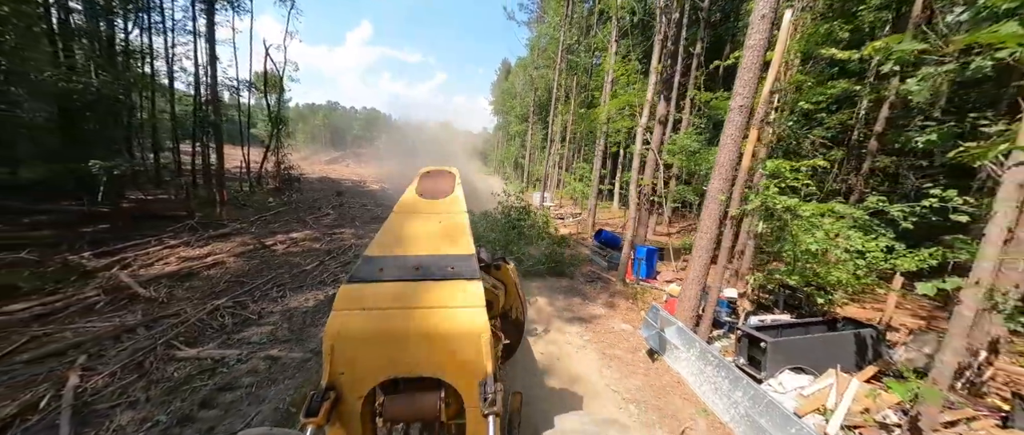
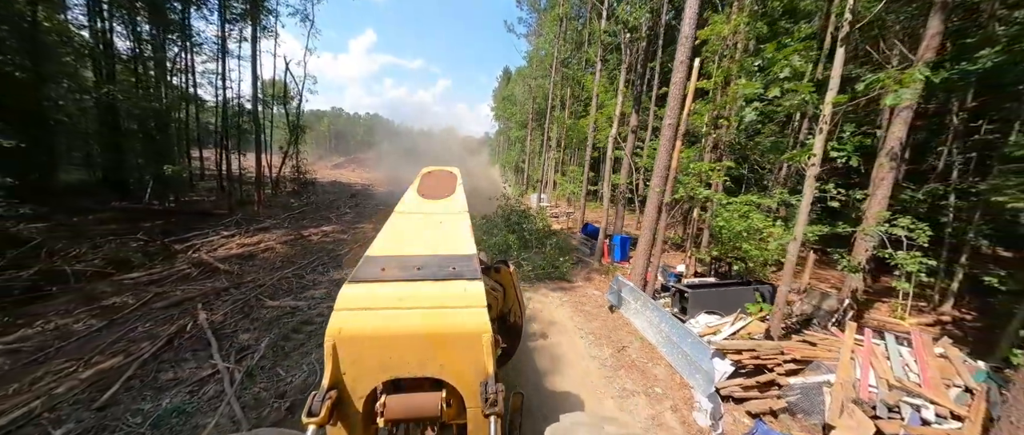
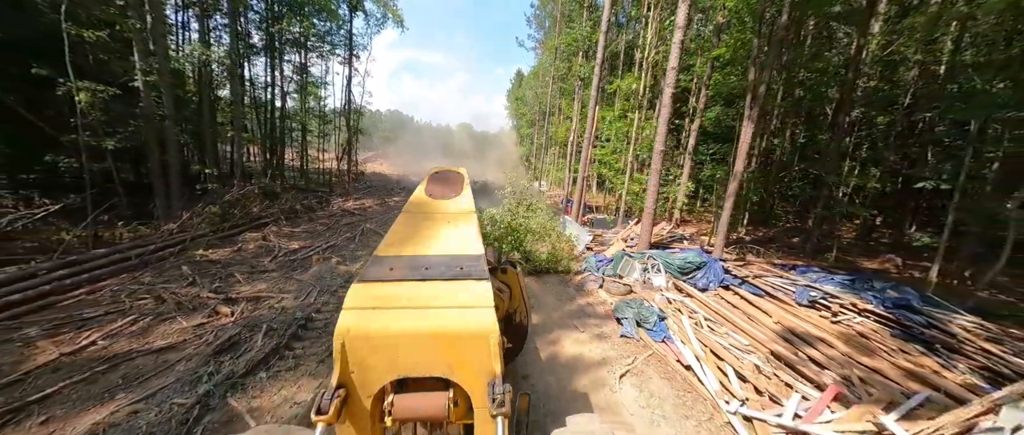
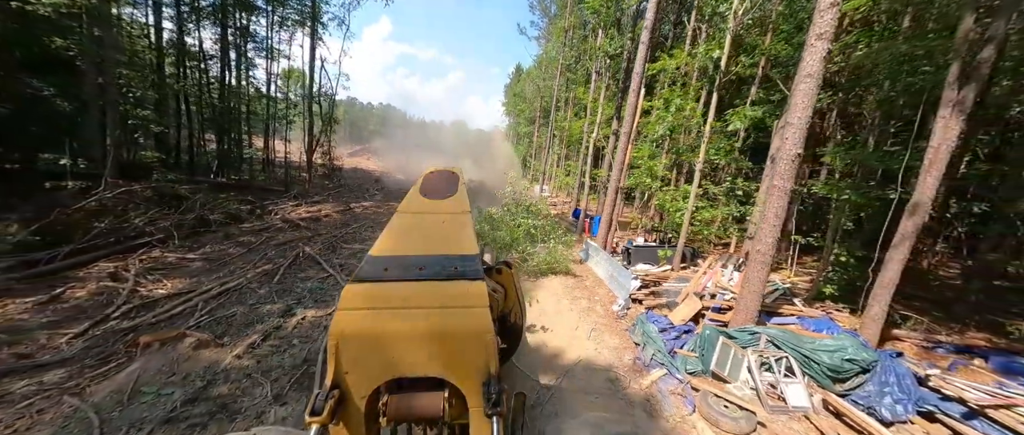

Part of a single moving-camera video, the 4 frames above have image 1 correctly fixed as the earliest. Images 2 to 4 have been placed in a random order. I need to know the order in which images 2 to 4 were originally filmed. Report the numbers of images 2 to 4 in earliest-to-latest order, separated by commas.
2, 4, 3
